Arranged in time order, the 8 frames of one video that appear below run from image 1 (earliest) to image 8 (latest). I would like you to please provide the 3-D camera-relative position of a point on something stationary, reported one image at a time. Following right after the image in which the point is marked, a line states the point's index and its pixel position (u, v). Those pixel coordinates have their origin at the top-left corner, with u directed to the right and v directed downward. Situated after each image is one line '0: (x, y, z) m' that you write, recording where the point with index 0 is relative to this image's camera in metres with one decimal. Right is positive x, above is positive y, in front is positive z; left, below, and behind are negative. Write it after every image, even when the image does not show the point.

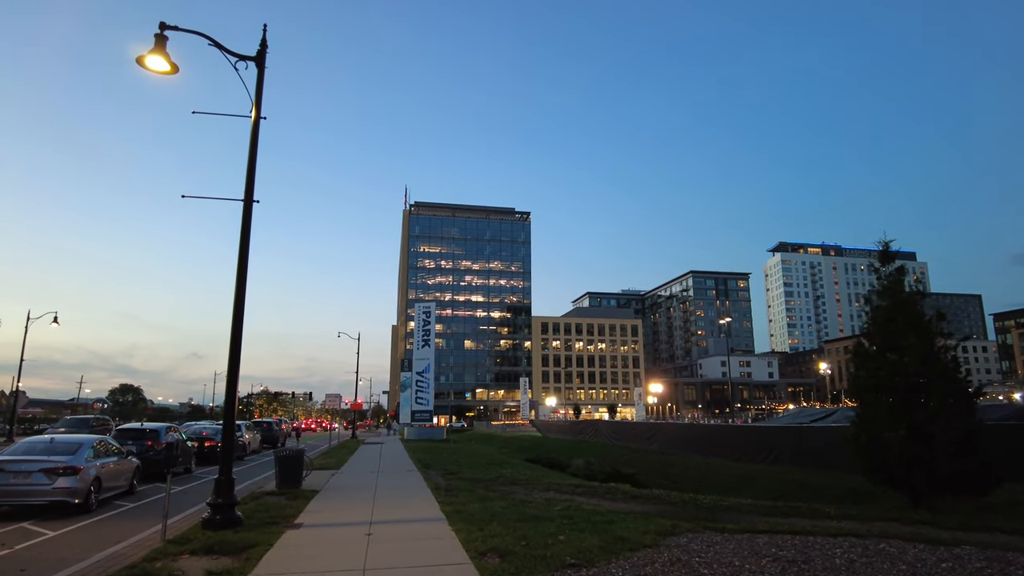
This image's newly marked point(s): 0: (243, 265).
0: (-4.0, +0.4, +9.7) m
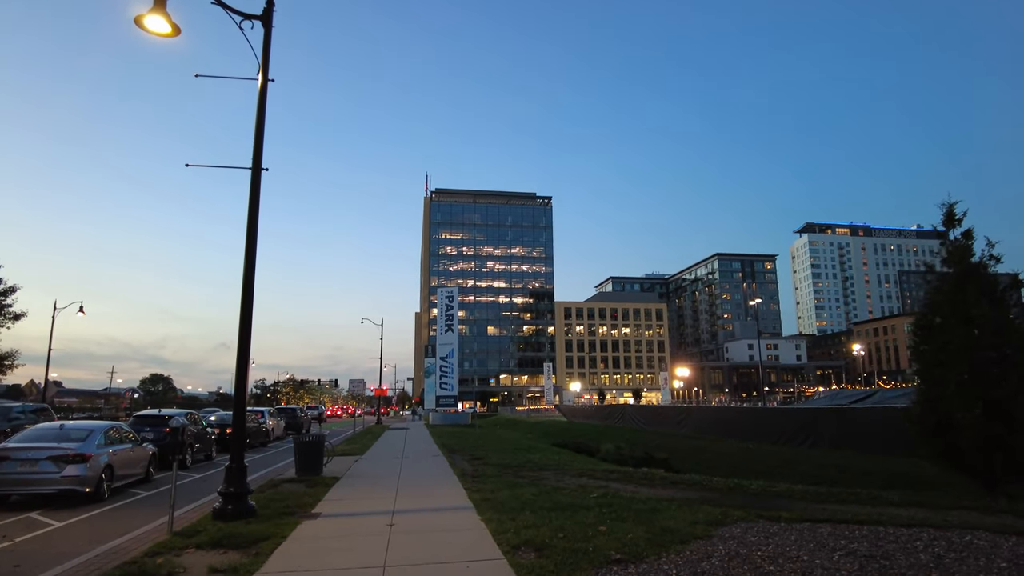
0: (-3.6, +0.8, +9.0) m
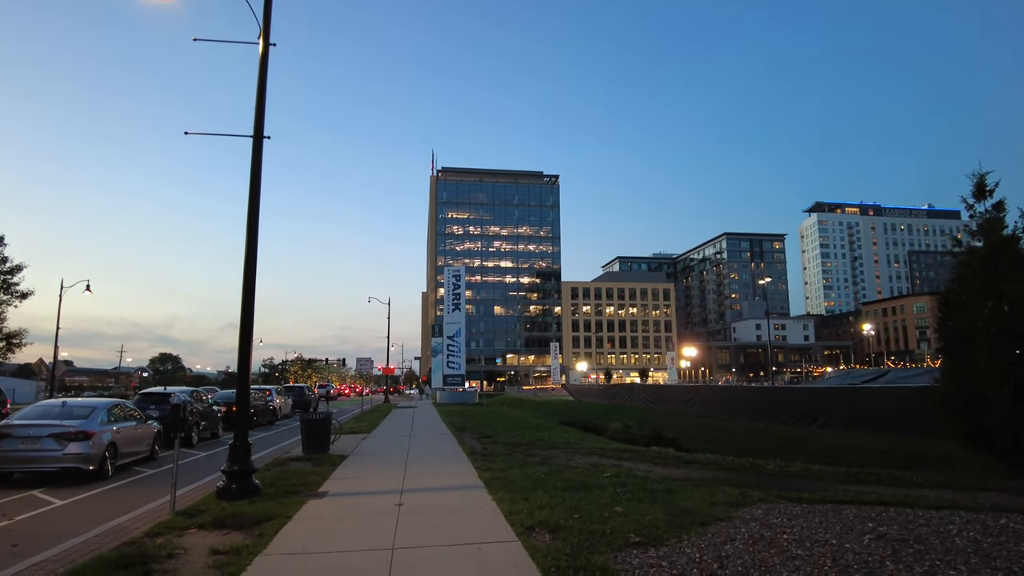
0: (-3.5, +1.1, +8.7) m
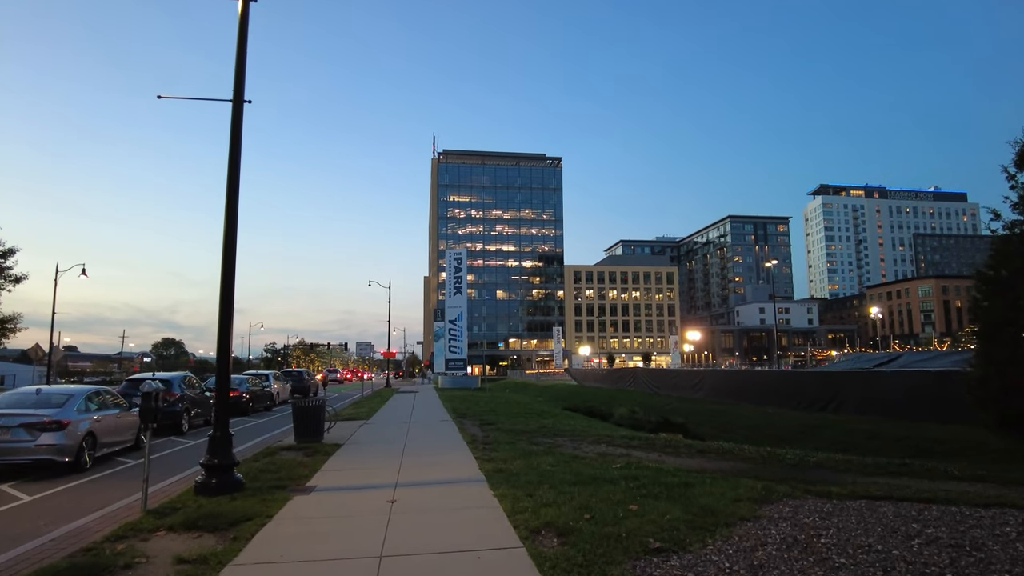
0: (-3.4, +1.4, +8.0) m
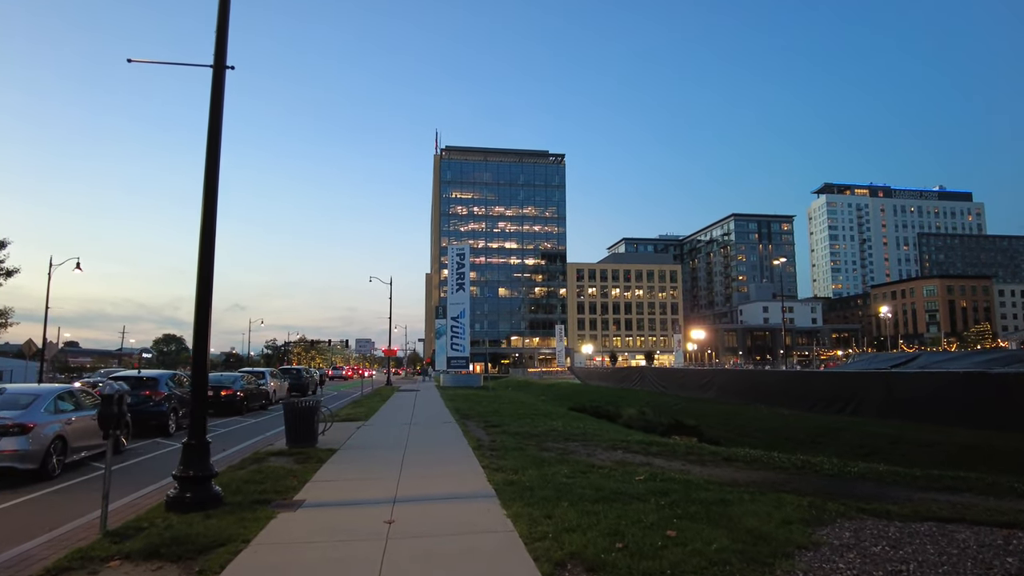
0: (-3.3, +1.5, +7.1) m
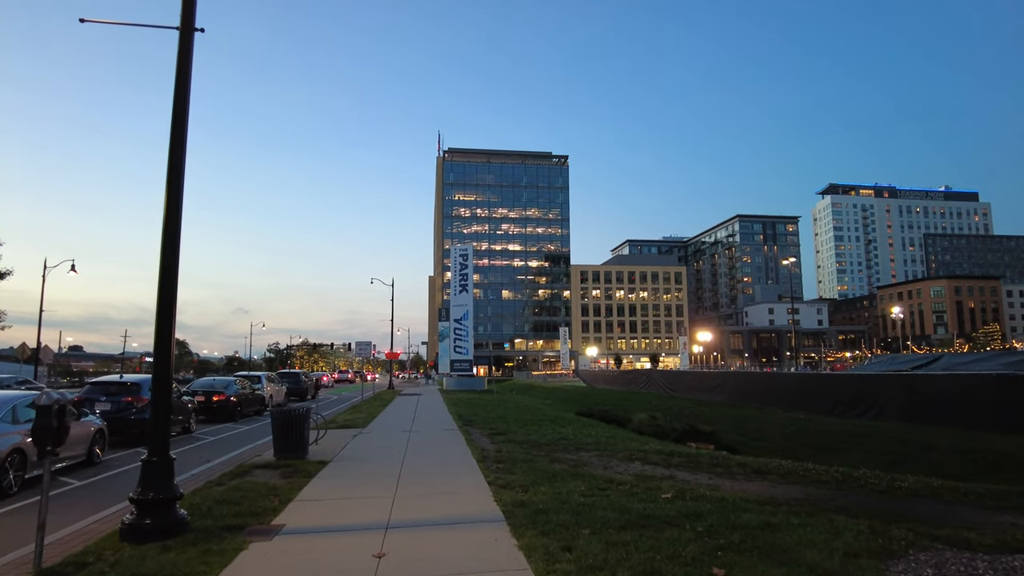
0: (-3.2, +1.6, +6.2) m
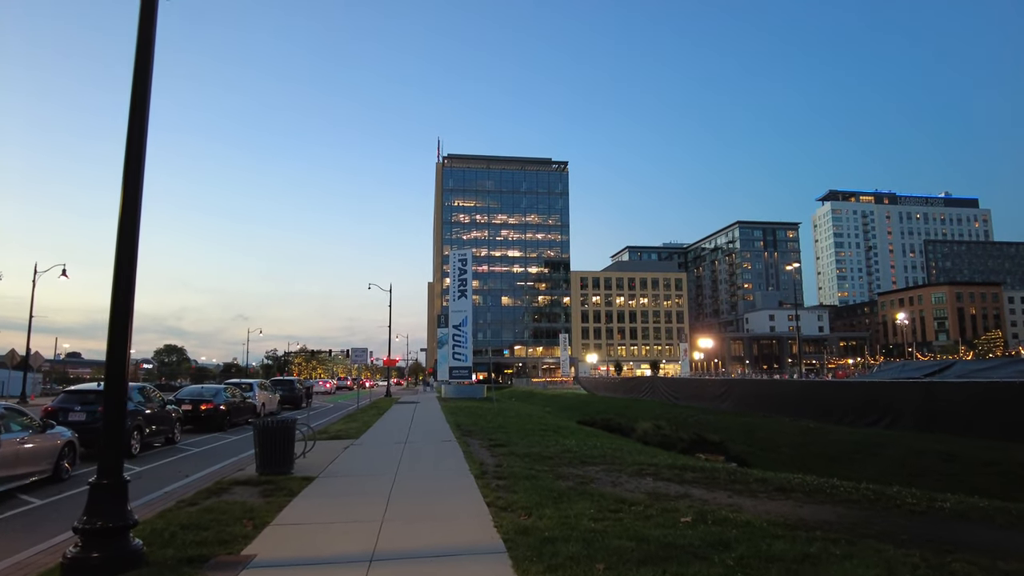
0: (-3.2, +1.6, +5.5) m
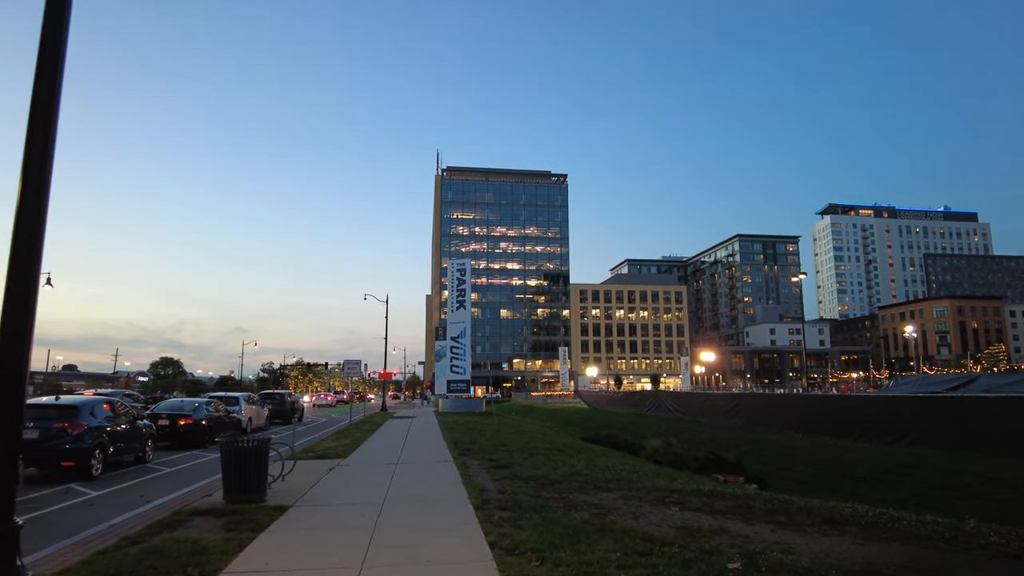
0: (-3.1, +1.7, +4.4) m
